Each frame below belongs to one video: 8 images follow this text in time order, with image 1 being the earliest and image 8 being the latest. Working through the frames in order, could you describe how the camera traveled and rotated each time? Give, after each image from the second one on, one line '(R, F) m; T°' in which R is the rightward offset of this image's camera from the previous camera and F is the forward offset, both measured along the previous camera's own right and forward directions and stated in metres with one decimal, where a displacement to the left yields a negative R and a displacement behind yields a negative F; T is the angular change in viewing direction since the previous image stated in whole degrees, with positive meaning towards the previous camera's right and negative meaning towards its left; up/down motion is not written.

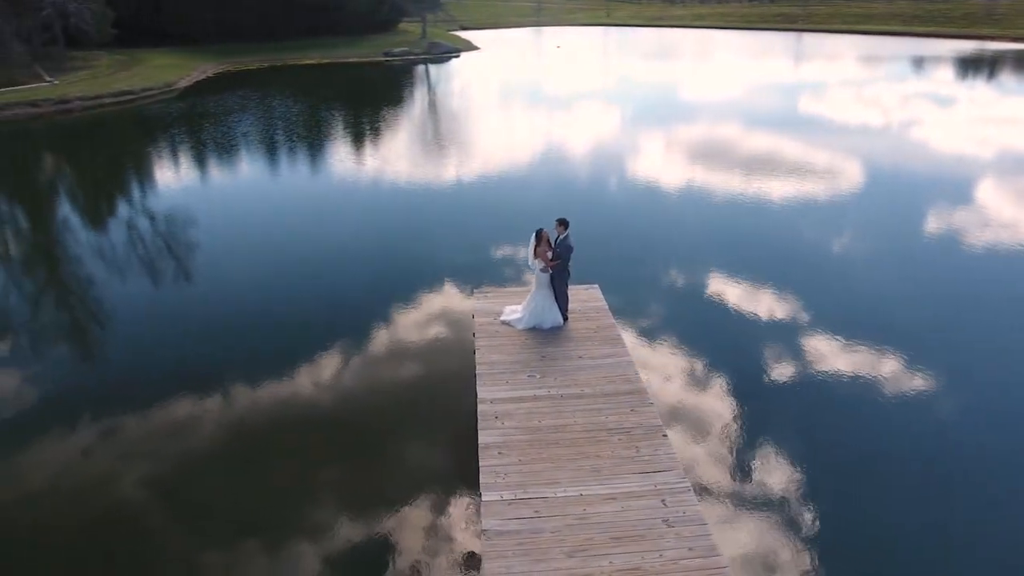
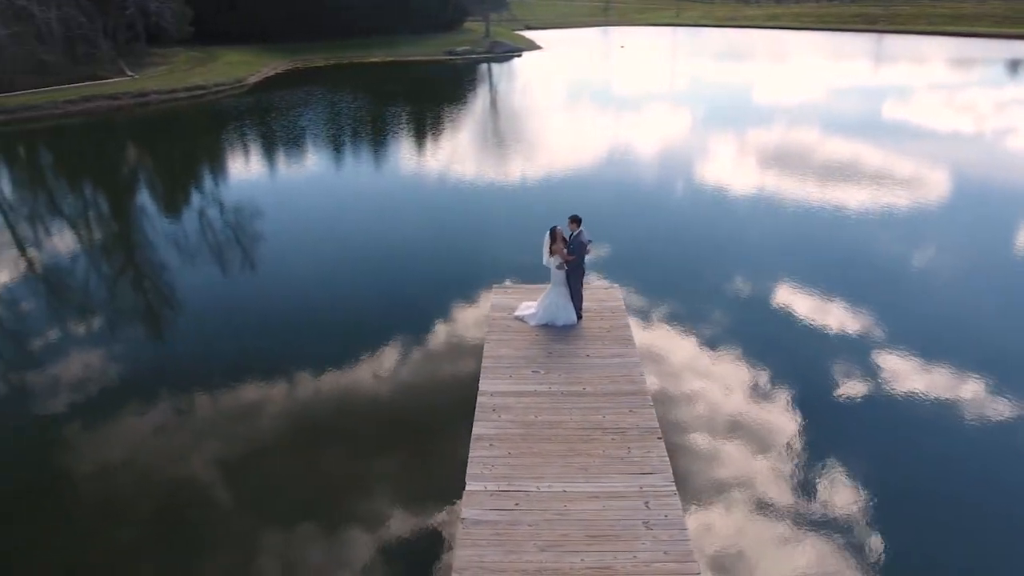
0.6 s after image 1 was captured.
(-0.3, +0.1) m; -5°
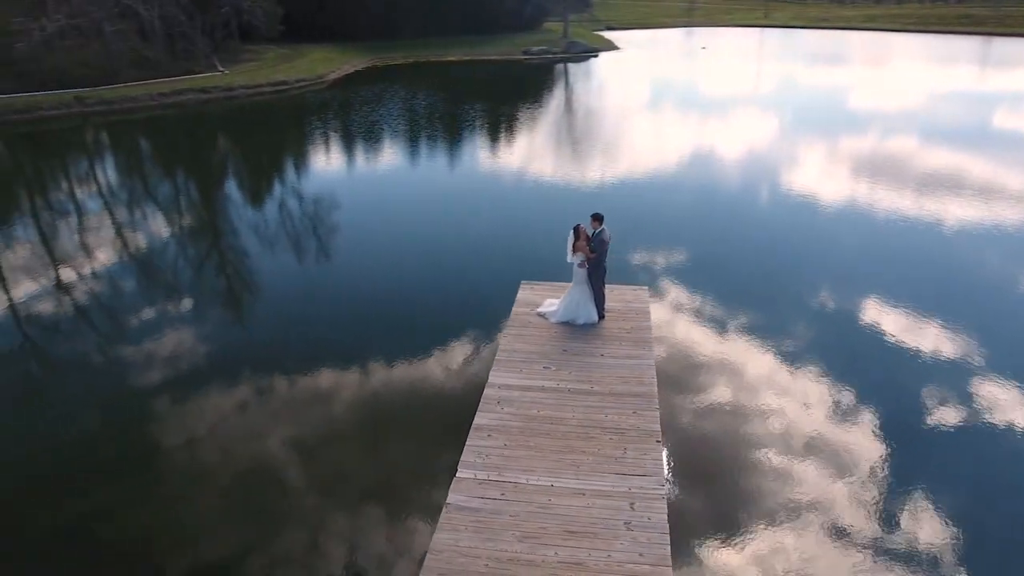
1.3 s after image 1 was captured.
(-0.3, 0.0) m; -6°
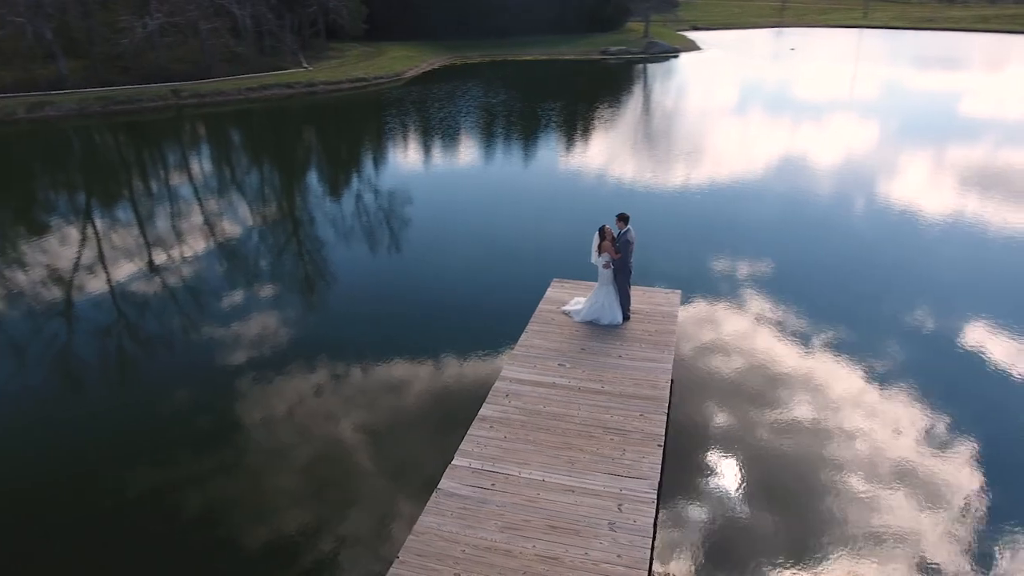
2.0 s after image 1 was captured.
(-0.4, +0.1) m; -6°
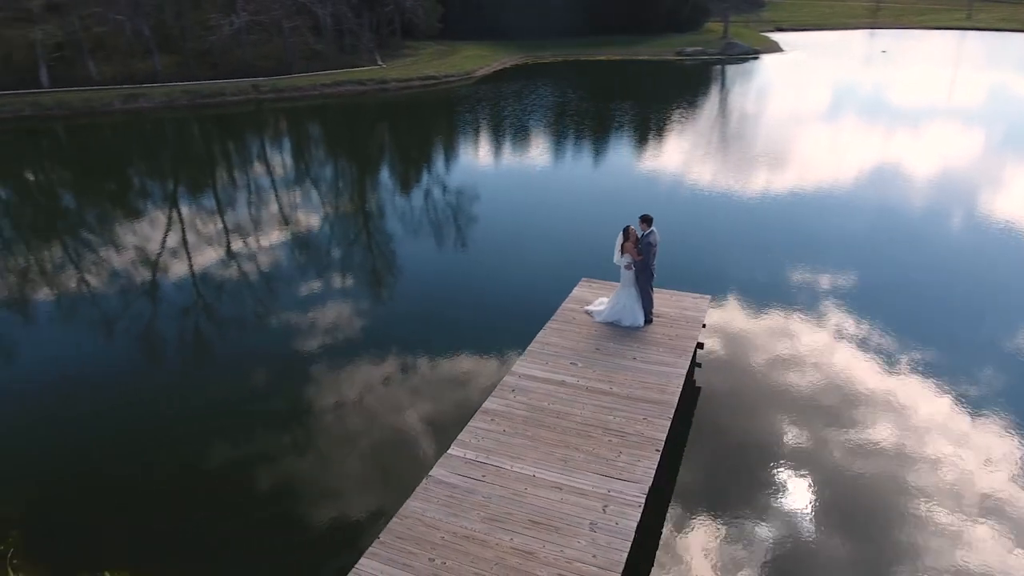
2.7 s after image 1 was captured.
(-0.3, 0.0) m; -5°
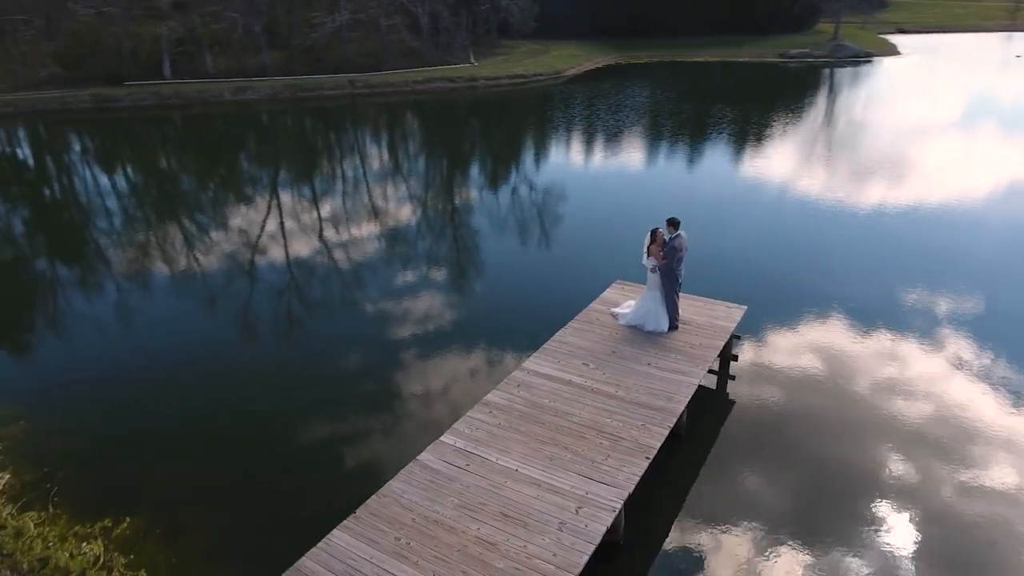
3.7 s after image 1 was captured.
(-0.4, 0.0) m; -7°
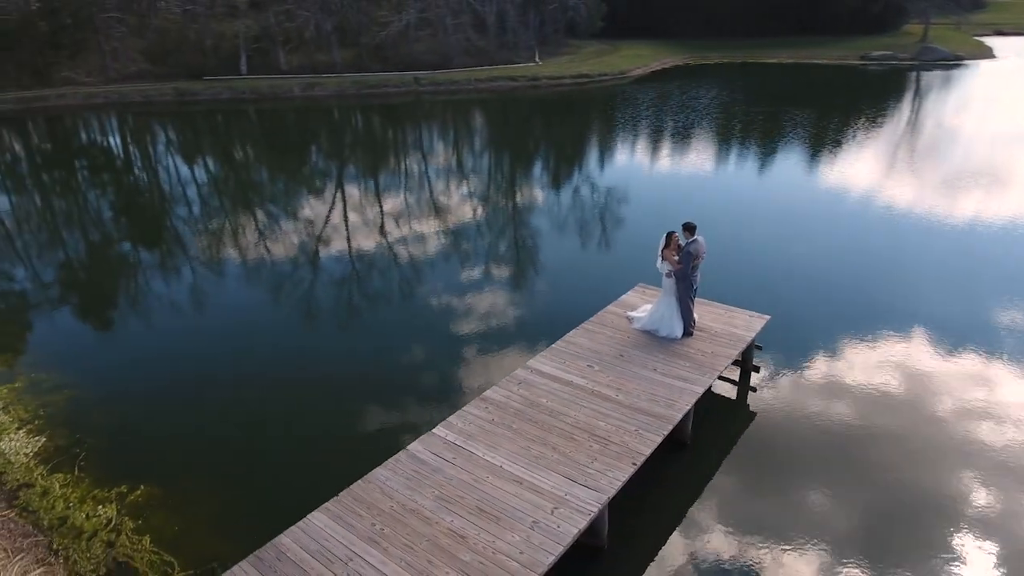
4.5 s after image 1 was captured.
(-0.3, 0.0) m; -5°
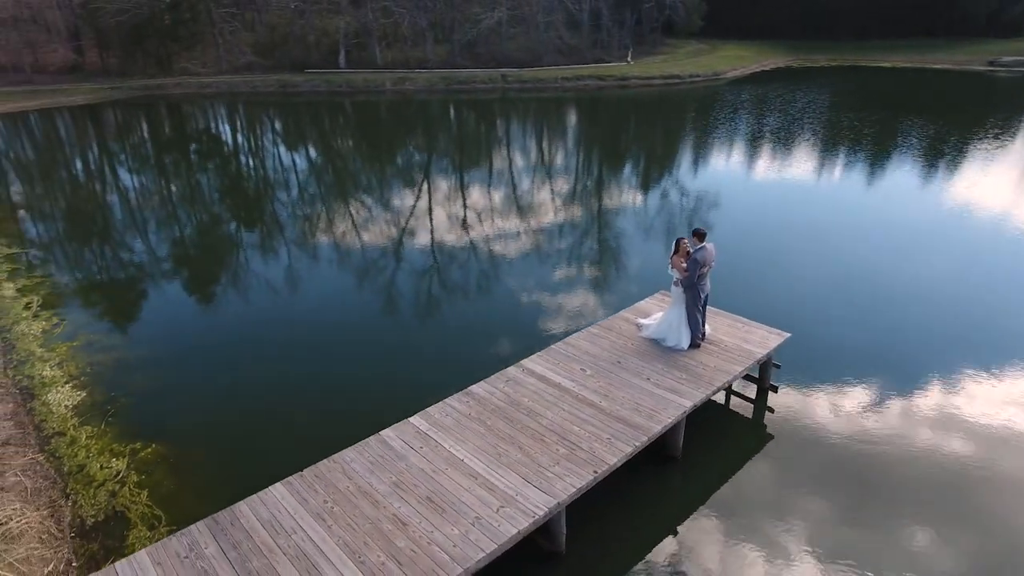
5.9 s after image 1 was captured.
(-0.4, -0.1) m; -7°
